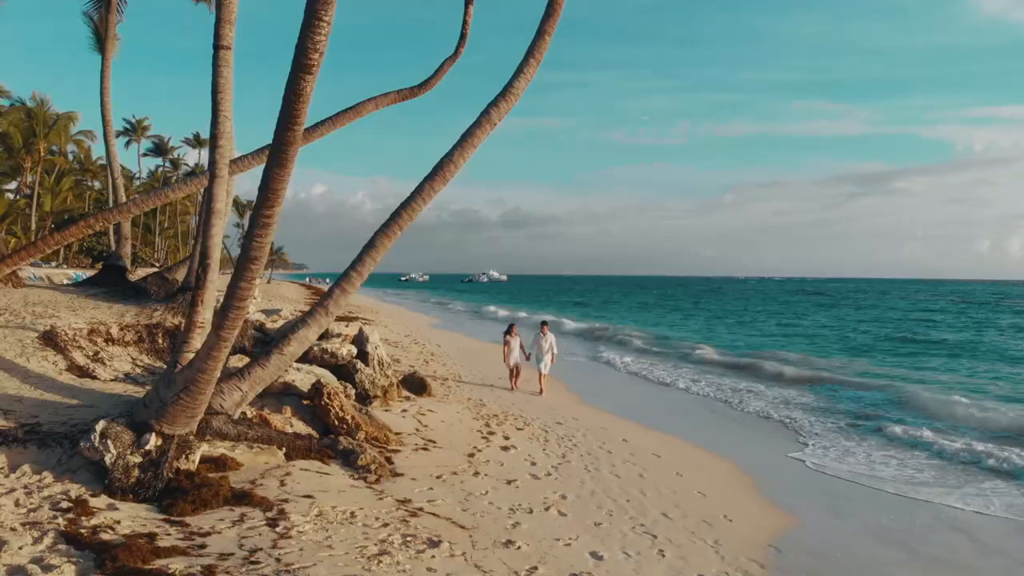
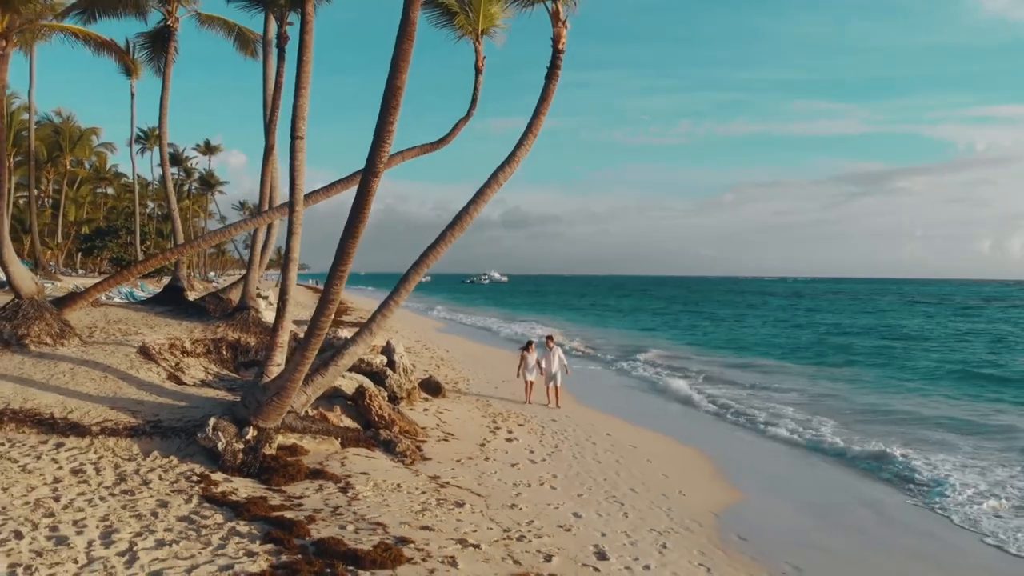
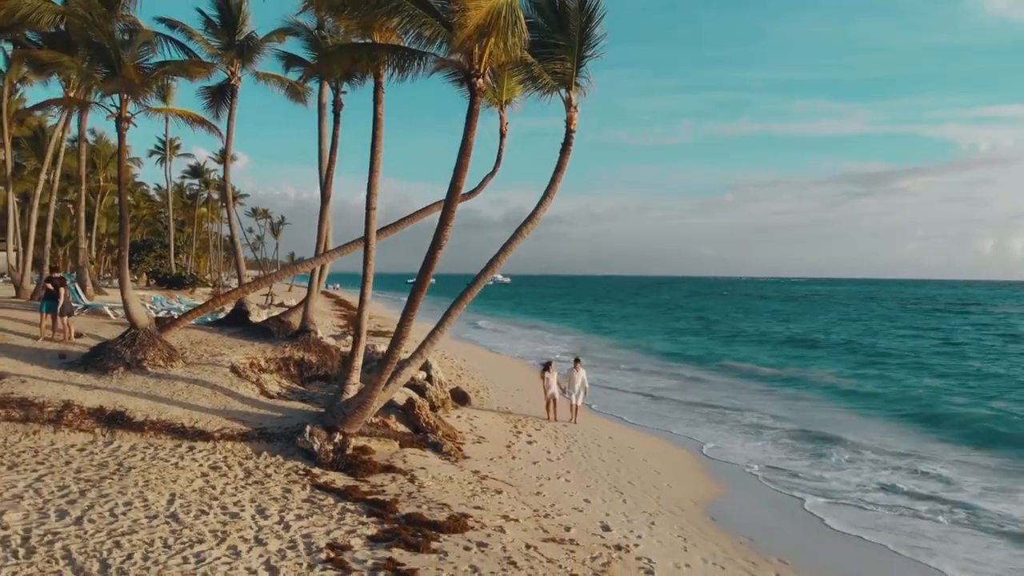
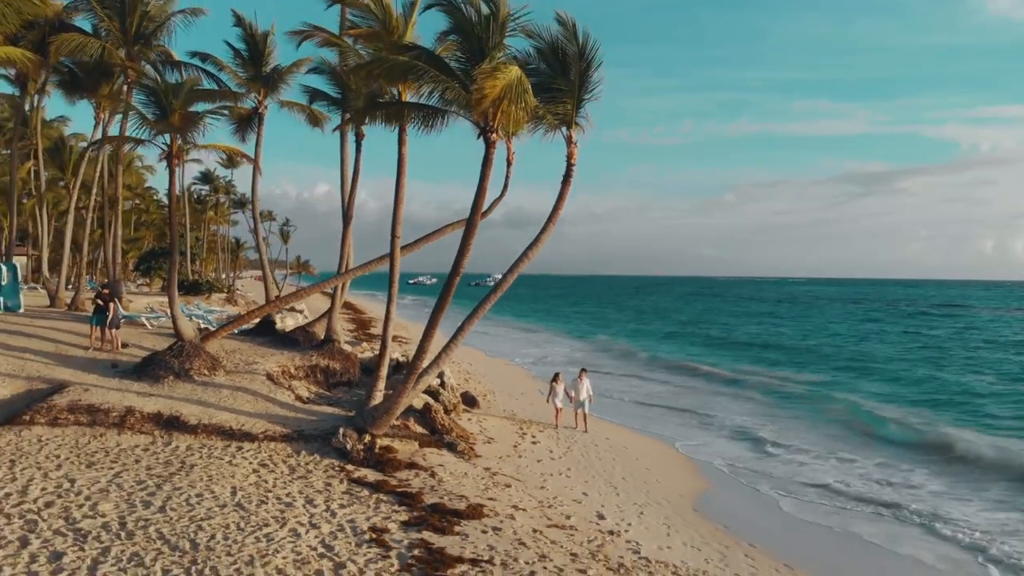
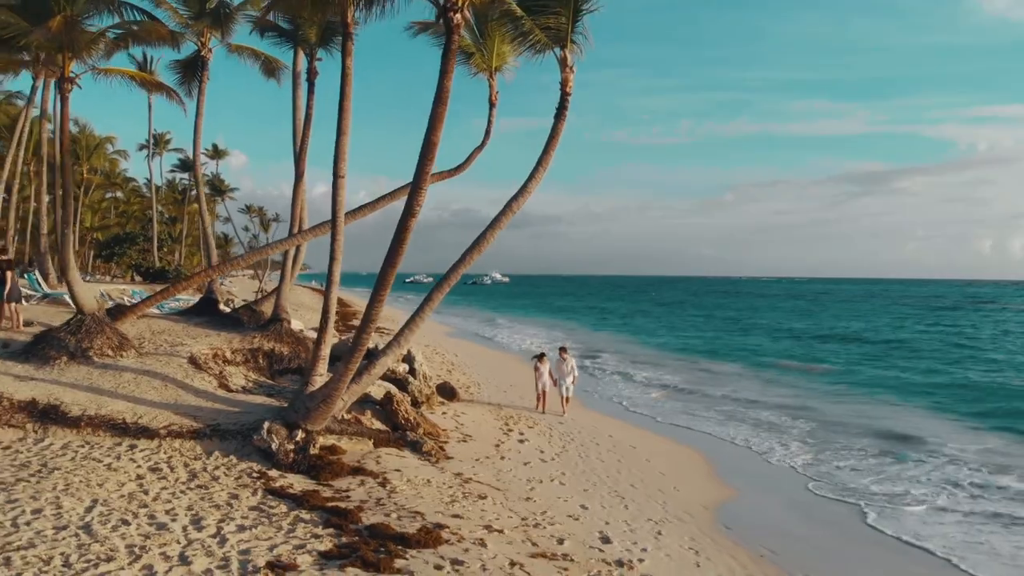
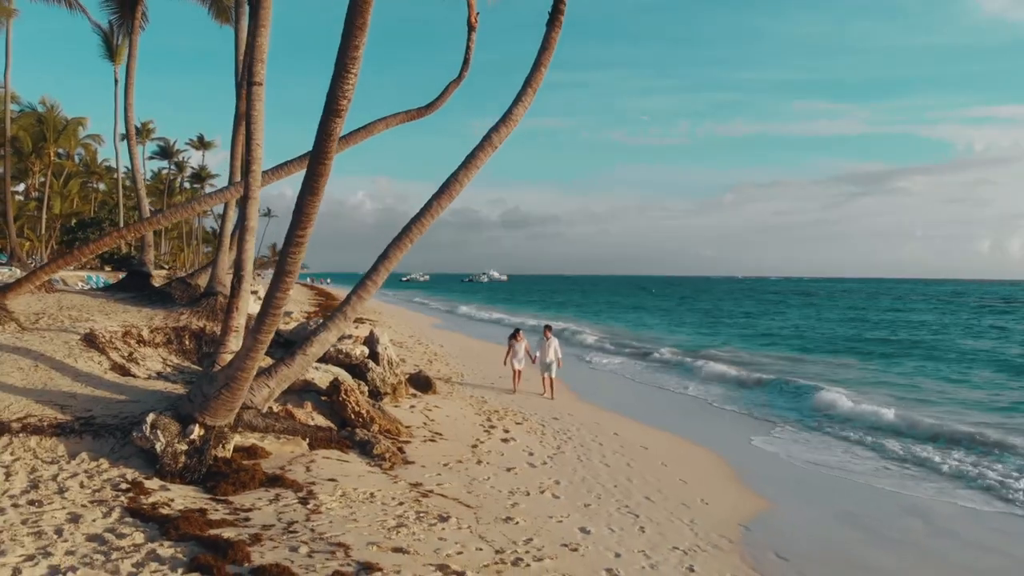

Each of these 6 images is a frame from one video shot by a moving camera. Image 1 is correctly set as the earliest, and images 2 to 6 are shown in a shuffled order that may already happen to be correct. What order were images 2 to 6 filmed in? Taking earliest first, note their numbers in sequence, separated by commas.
6, 2, 5, 3, 4
